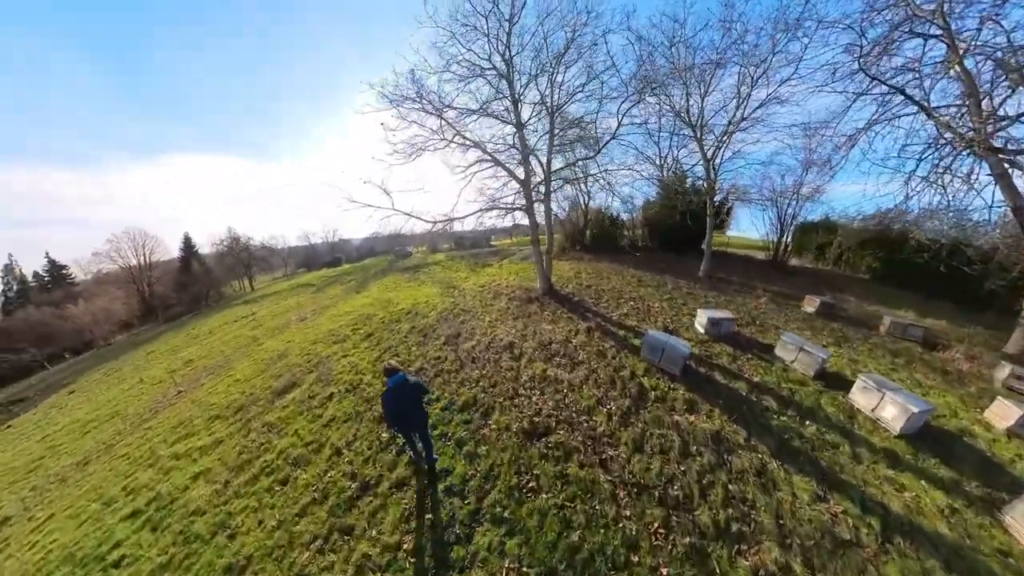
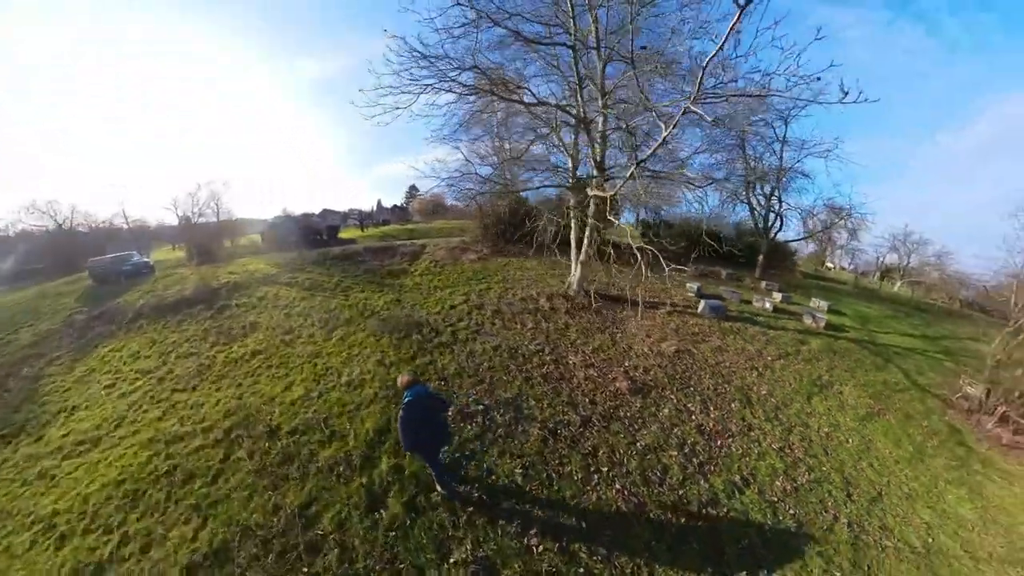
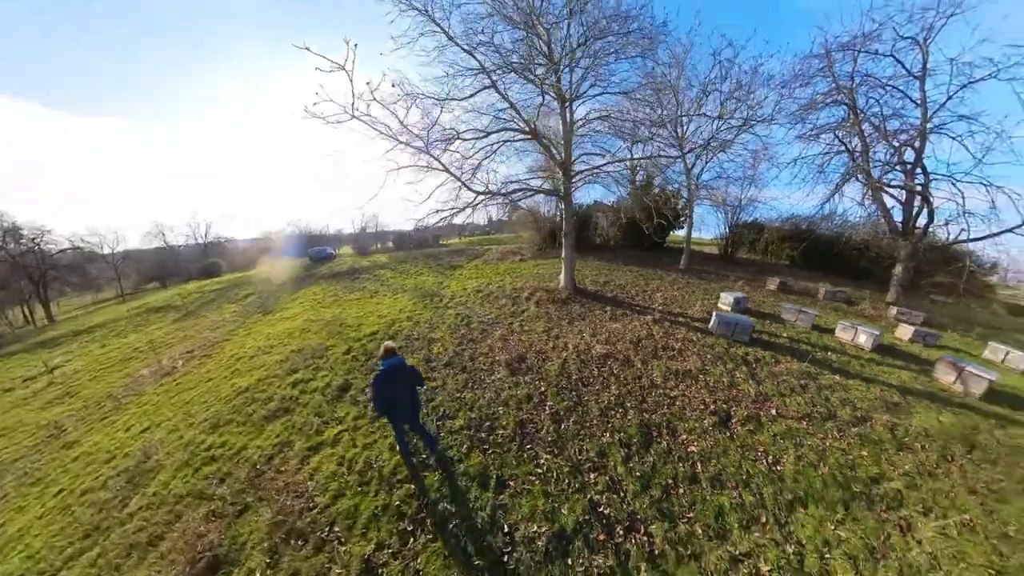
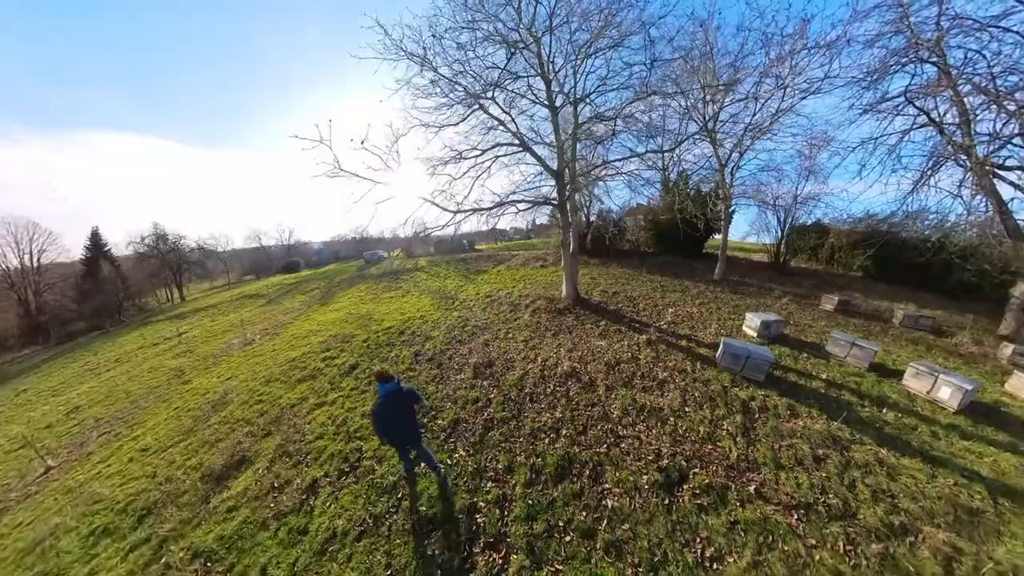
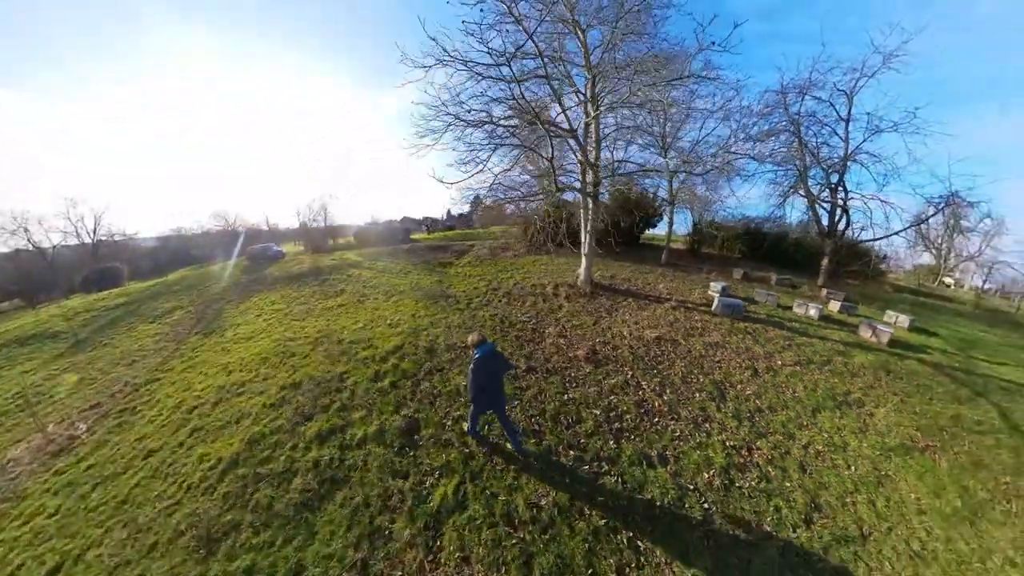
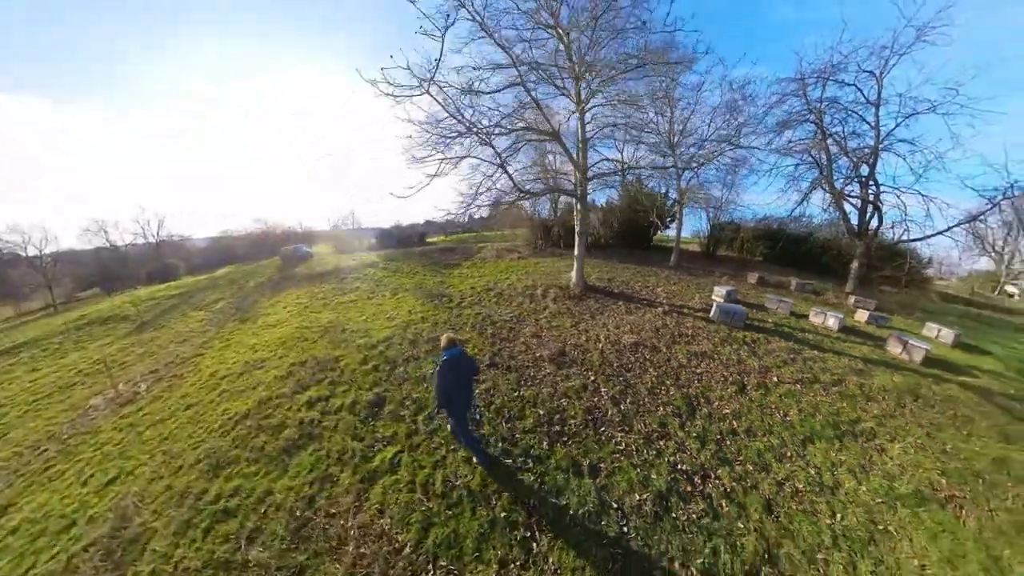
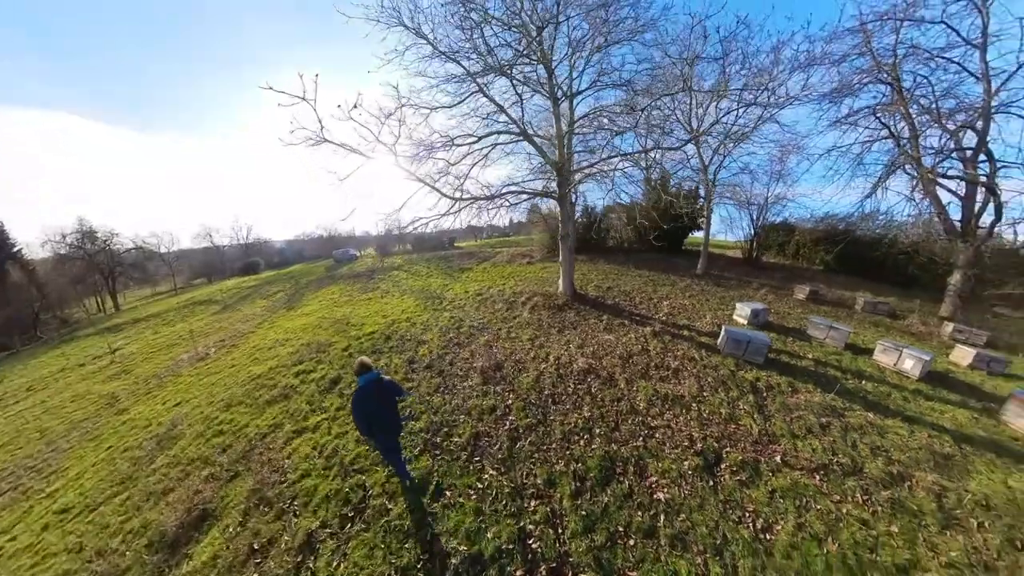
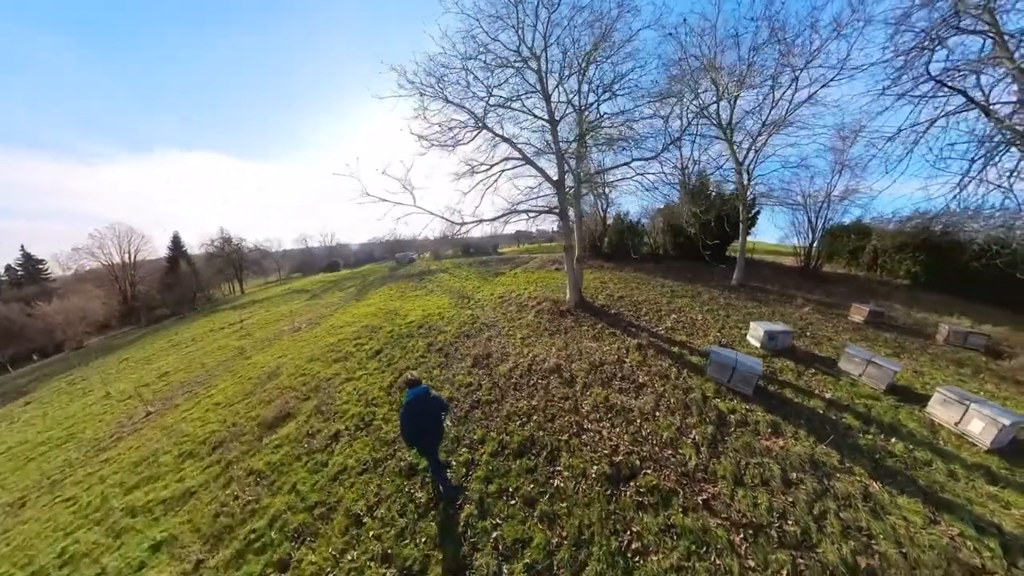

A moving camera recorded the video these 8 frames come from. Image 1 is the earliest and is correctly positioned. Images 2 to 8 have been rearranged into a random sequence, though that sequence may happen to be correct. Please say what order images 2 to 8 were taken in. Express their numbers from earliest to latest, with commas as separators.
8, 4, 7, 3, 6, 5, 2
